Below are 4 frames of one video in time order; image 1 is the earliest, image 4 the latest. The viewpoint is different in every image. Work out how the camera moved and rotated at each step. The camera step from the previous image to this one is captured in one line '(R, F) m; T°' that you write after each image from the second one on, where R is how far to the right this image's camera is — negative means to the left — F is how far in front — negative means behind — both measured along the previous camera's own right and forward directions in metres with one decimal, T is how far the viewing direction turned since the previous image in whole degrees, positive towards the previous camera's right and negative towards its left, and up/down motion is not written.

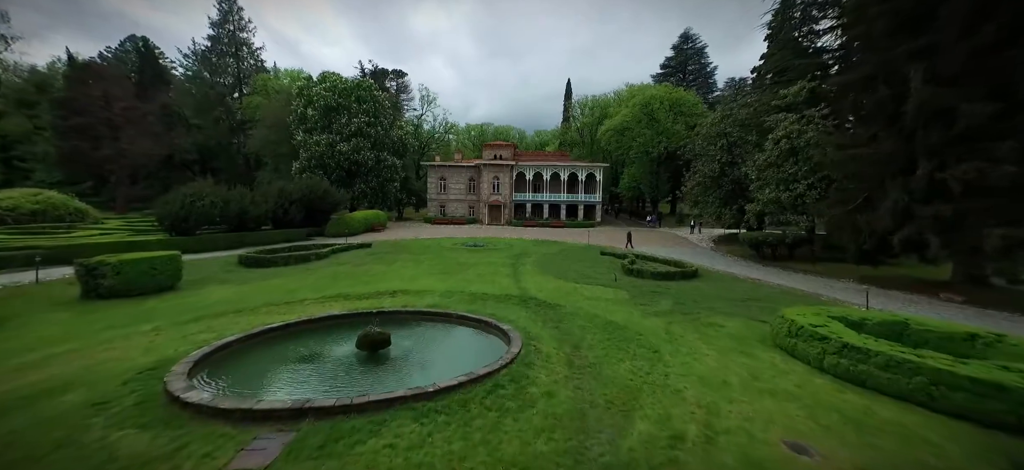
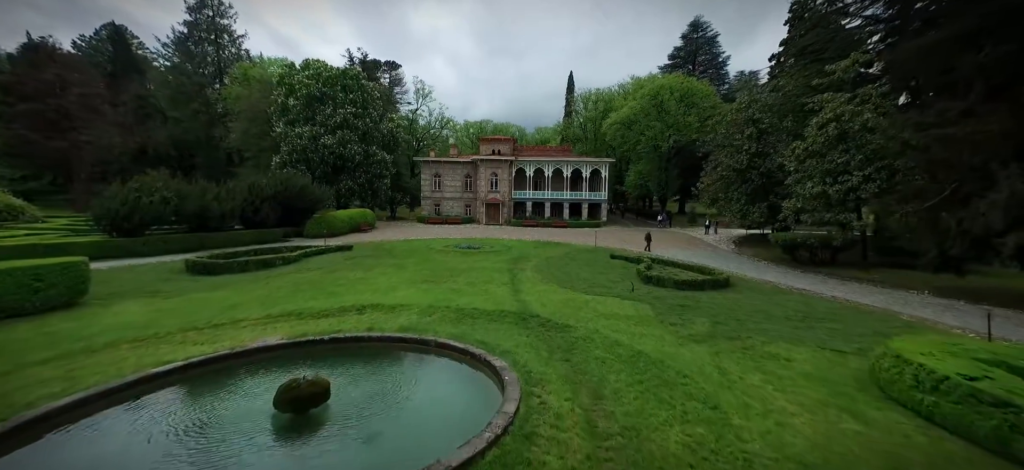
(+0.1, +2.4) m; 0°
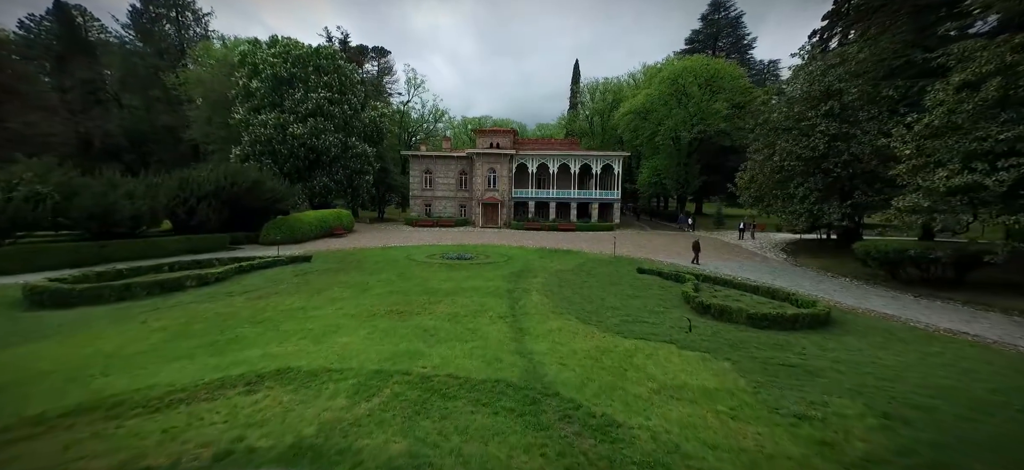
(0.0, +4.3) m; 0°
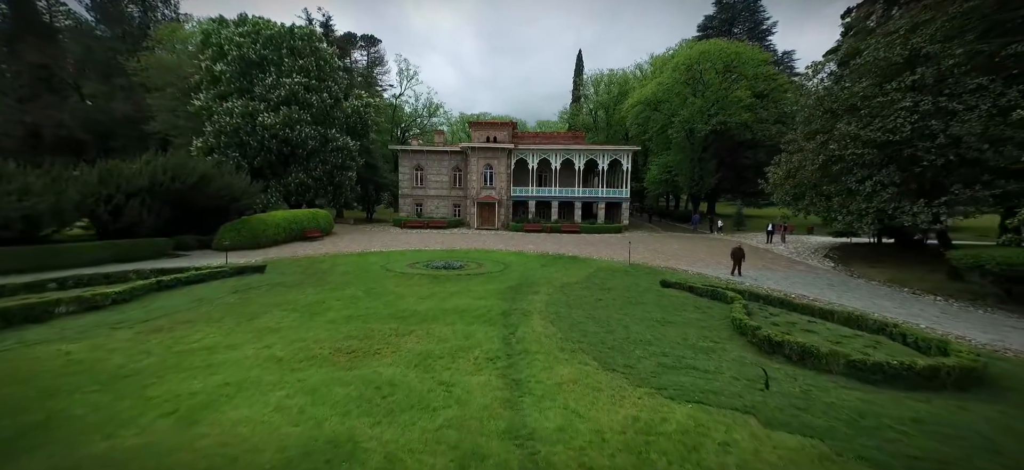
(+0.1, +3.0) m; 0°
